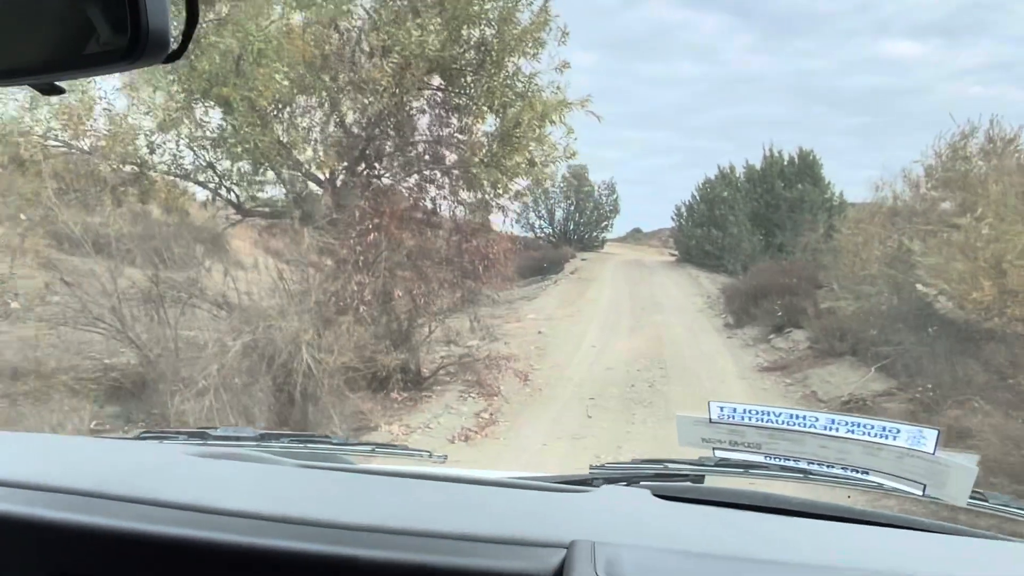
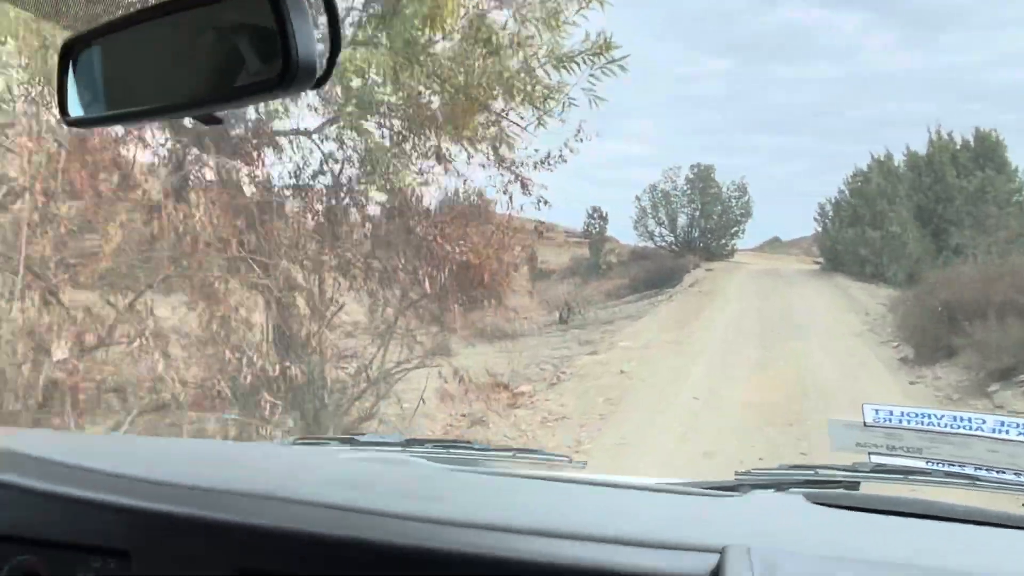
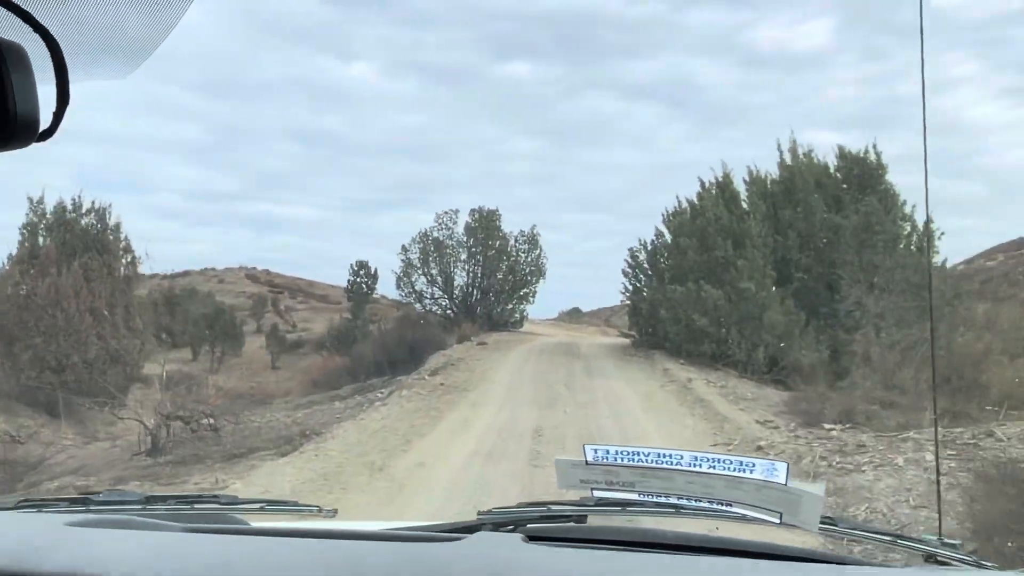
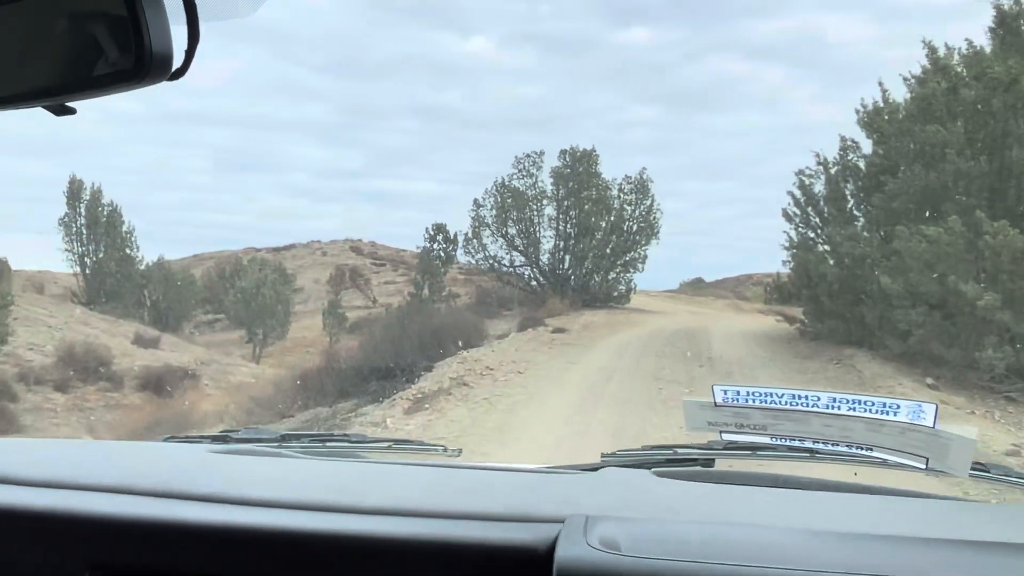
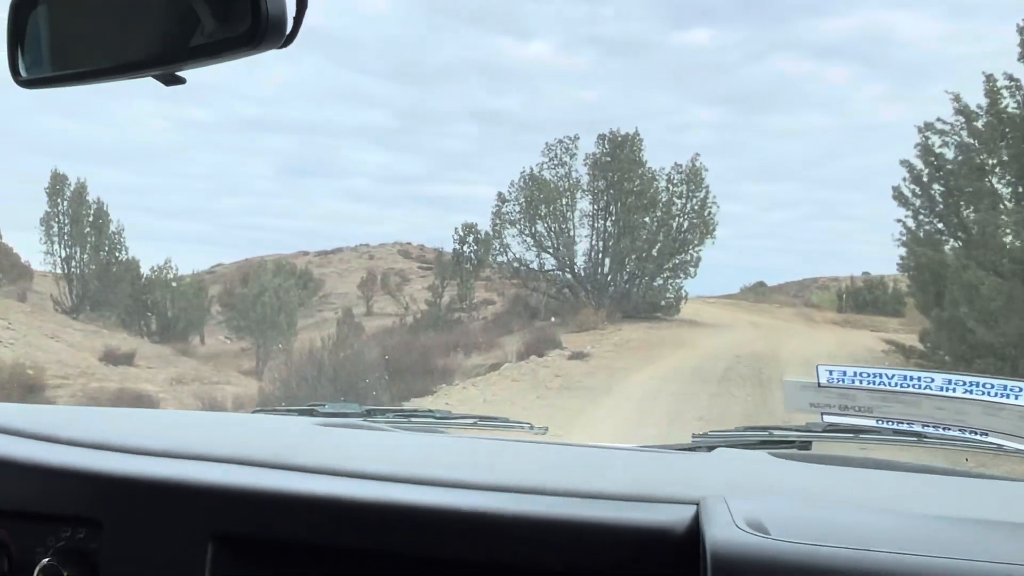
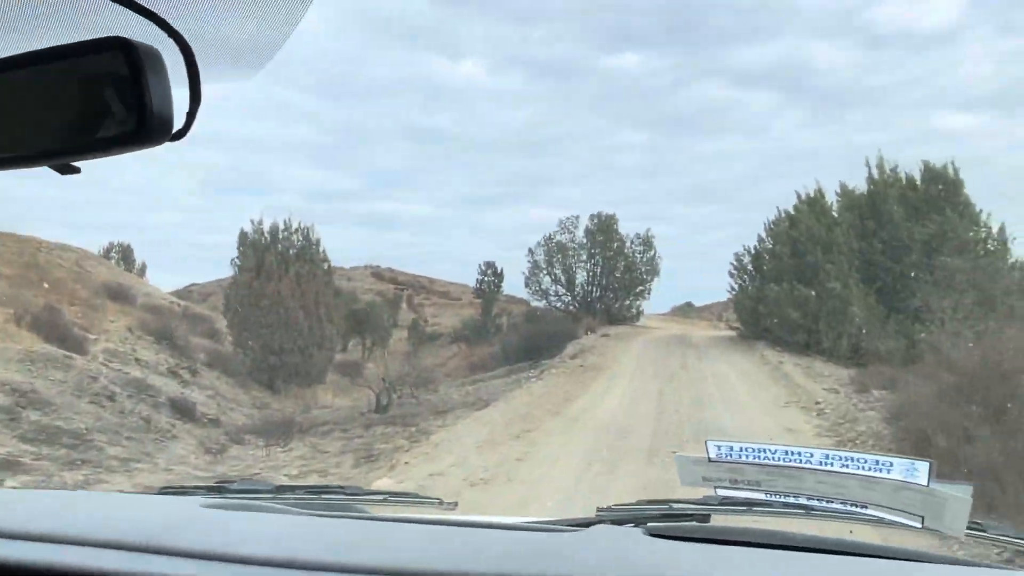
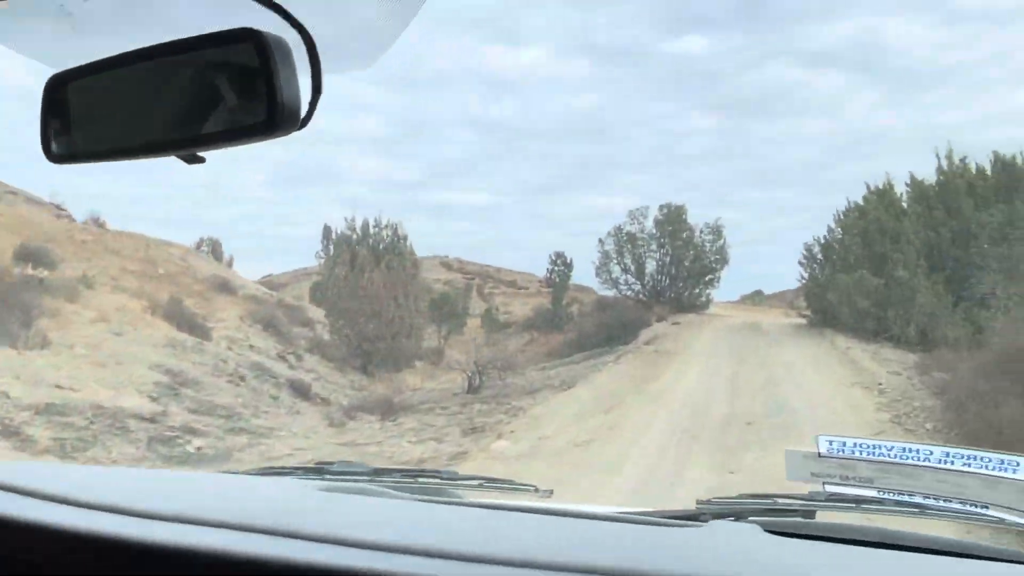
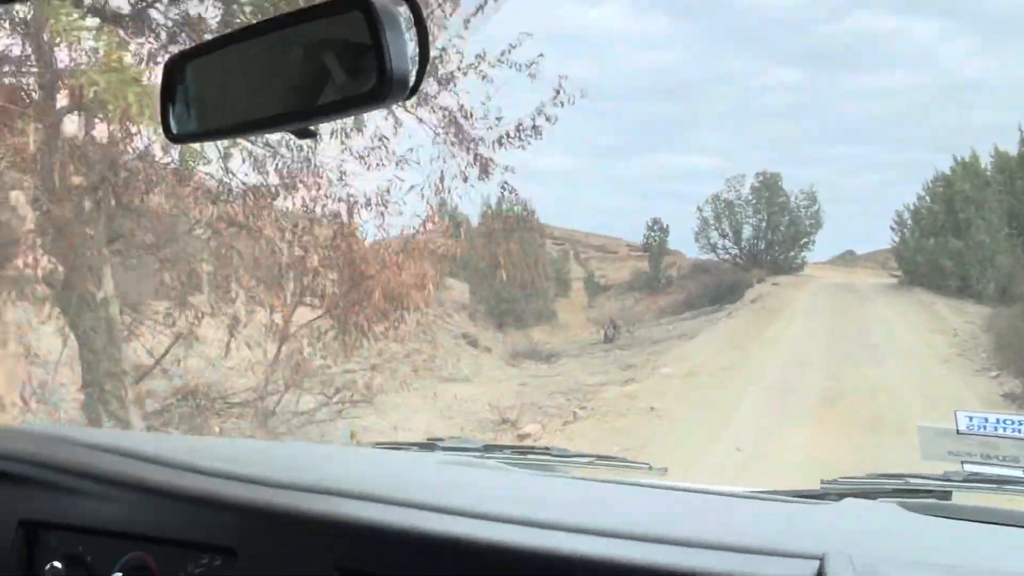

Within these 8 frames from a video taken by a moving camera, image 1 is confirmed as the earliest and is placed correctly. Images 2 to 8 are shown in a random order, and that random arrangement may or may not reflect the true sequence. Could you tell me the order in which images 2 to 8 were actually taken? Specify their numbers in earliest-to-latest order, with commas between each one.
2, 8, 7, 6, 3, 4, 5
